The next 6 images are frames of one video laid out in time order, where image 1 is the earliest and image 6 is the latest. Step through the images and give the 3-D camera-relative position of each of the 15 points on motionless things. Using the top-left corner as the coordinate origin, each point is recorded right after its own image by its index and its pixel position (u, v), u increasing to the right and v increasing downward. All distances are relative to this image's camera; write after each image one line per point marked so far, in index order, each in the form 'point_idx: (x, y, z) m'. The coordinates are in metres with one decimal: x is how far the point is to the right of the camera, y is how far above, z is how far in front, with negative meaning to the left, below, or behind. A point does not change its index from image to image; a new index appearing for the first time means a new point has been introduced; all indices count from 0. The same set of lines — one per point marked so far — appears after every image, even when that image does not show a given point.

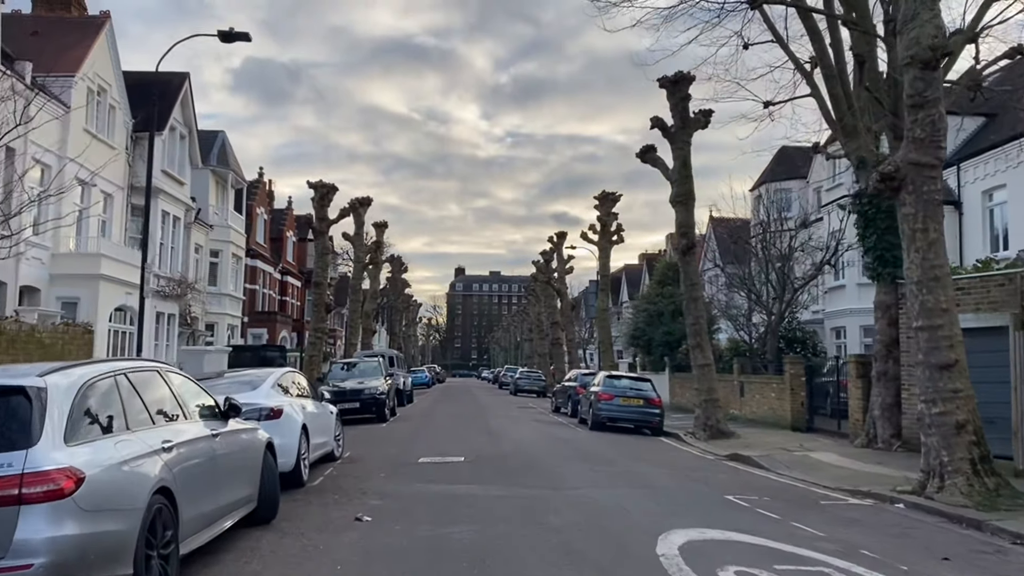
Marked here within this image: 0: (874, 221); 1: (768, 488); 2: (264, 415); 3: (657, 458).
0: (+7.3, +1.4, +17.5) m
1: (+3.6, -2.9, +12.4) m
2: (-3.2, -1.7, +11.2) m
3: (+2.7, -3.2, +16.3) m
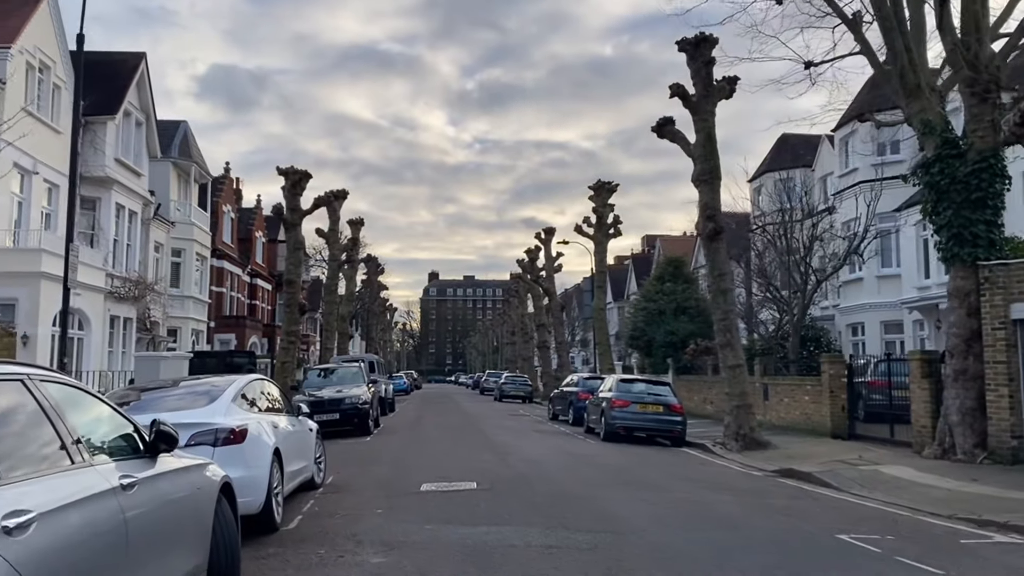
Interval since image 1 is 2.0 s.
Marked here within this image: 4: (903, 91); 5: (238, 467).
0: (+7.5, +1.6, +15.0) m
1: (+4.0, -2.6, +9.8) m
2: (-2.8, -1.5, +8.3) m
3: (+3.0, -3.0, +13.5) m
4: (+7.0, +3.5, +15.6) m
5: (-2.6, -1.7, +8.4) m
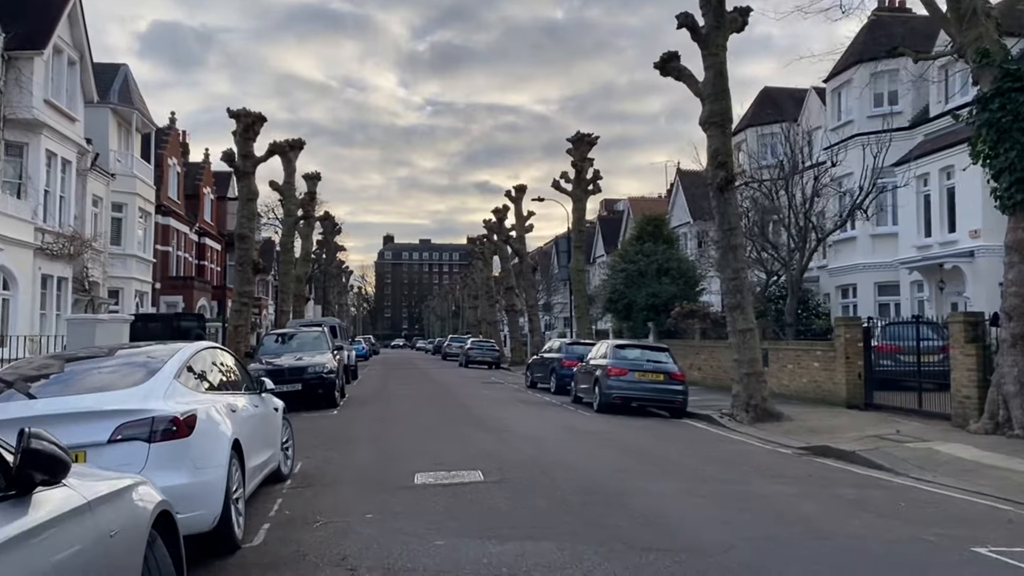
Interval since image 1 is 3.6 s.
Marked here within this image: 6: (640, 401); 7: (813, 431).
0: (+7.5, +2.3, +13.1) m
1: (+4.3, -2.1, +7.9) m
2: (-2.5, -1.0, +6.1) m
3: (+3.0, -2.3, +11.6) m
4: (+7.0, +4.3, +13.6) m
5: (-2.3, -1.3, +6.1) m
6: (+2.7, -2.4, +18.5) m
7: (+5.4, -2.6, +15.6) m
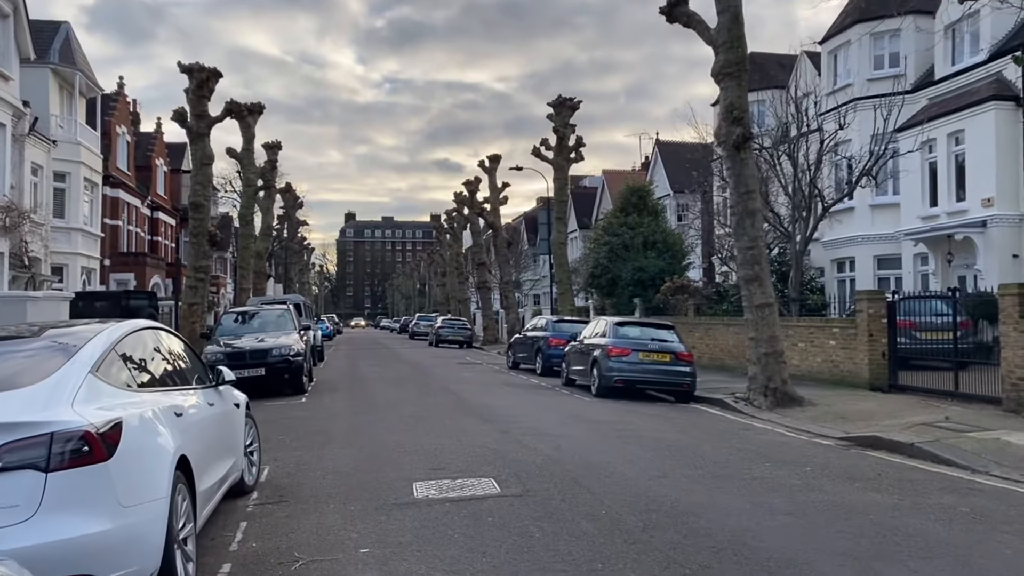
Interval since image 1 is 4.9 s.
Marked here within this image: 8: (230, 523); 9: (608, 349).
0: (+7.5, +2.8, +11.4) m
1: (+4.6, -1.8, +6.2) m
2: (-2.1, -0.8, +4.1) m
3: (+3.1, -1.9, +9.9) m
4: (+7.0, +4.7, +11.9) m
5: (-2.0, -1.0, +4.1) m
6: (+2.5, -1.9, +16.8) m
7: (+5.4, -2.1, +14.0) m
8: (-2.2, -1.8, +6.8) m
9: (+1.9, -1.2, +17.0) m
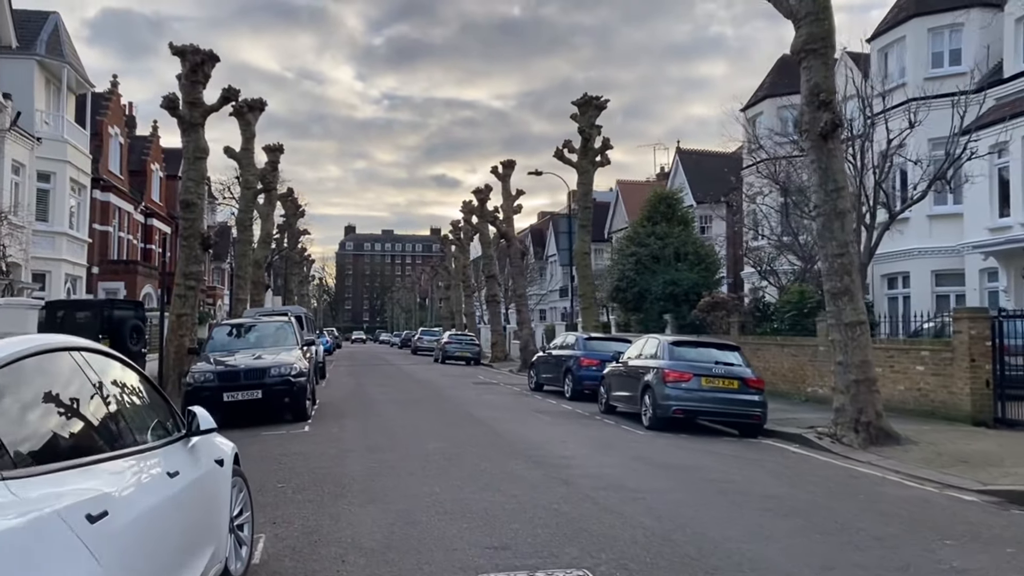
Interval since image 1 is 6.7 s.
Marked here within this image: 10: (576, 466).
0: (+8.2, +2.6, +9.0) m
1: (+5.2, -1.9, +3.7) m
2: (-1.4, -0.7, +1.6) m
3: (+3.8, -2.0, +7.4) m
4: (+7.7, +4.5, +9.5) m
5: (-1.3, -1.0, +1.6) m
6: (+3.2, -2.1, +14.3) m
7: (+6.0, -2.3, +11.5) m
8: (-1.5, -1.8, +4.3) m
9: (+2.5, -1.4, +14.6) m
10: (+0.7, -2.0, +9.8) m
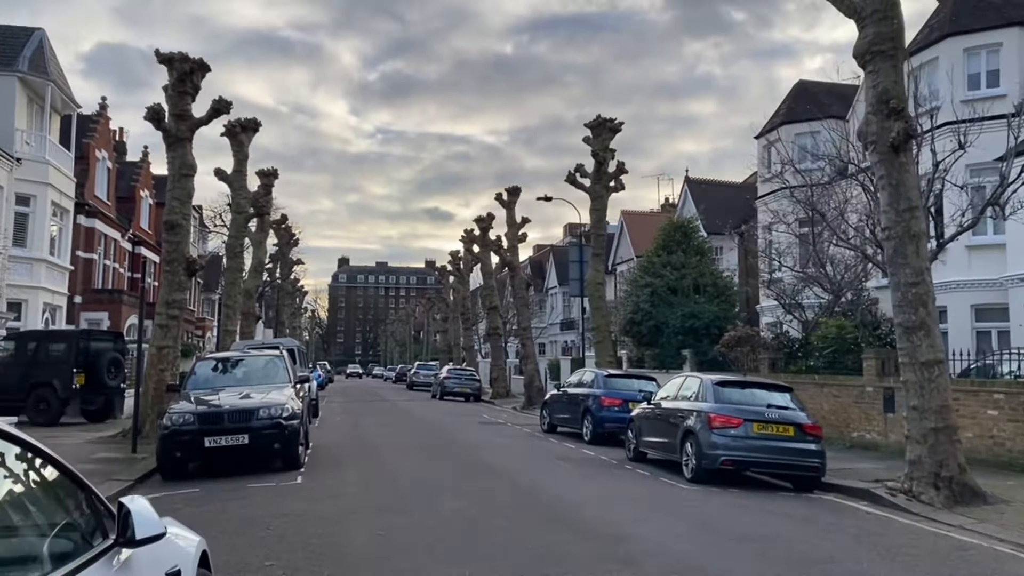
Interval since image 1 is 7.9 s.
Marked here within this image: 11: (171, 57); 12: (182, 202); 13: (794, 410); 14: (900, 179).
0: (+8.6, +2.3, +7.5) m
1: (+5.7, -2.0, +2.0) m
2: (-1.0, -0.7, -0.2) m
3: (+4.2, -2.2, +5.6) m
4: (+8.1, +4.2, +8.0) m
5: (-0.8, -1.0, -0.1) m
6: (+3.5, -2.6, +12.5) m
7: (+6.4, -2.7, +9.7) m
8: (-1.1, -1.9, +2.4) m
9: (+2.9, -1.9, +12.8) m
10: (+1.1, -2.3, +8.0) m
11: (-7.3, +4.9, +18.5) m
12: (-7.0, +1.8, +18.6) m
13: (+4.2, -1.8, +13.0) m
14: (+5.2, +1.4, +11.6) m
